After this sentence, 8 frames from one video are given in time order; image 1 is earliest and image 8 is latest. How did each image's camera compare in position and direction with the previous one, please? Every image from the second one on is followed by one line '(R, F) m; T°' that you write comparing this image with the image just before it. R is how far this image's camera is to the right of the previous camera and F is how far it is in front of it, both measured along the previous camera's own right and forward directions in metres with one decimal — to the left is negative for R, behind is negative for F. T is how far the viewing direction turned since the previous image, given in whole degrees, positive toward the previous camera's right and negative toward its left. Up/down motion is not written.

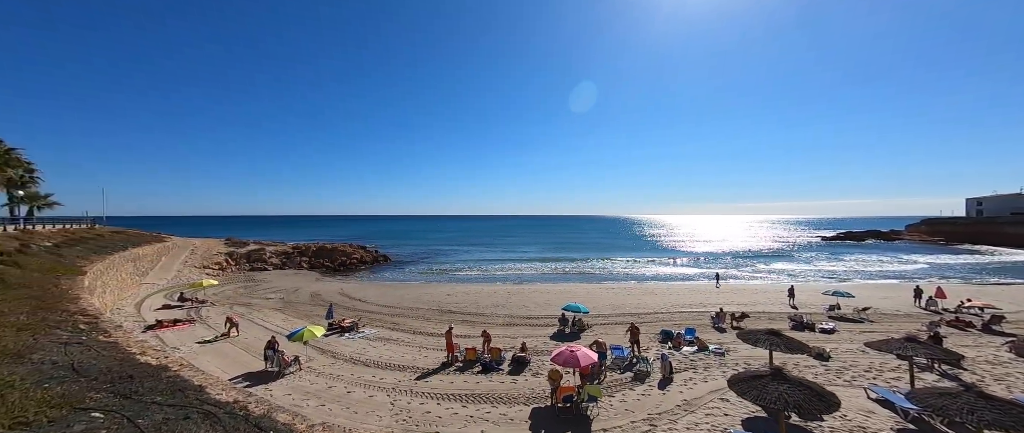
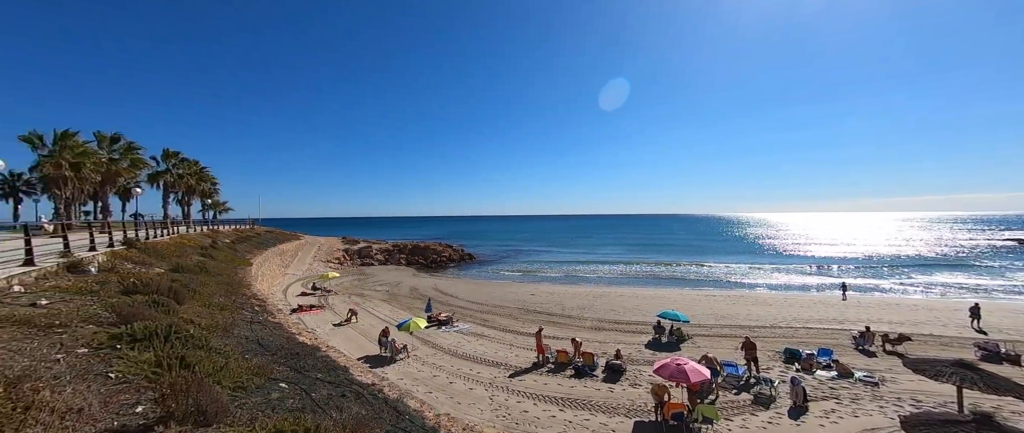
(-0.6, +0.1) m; -13°
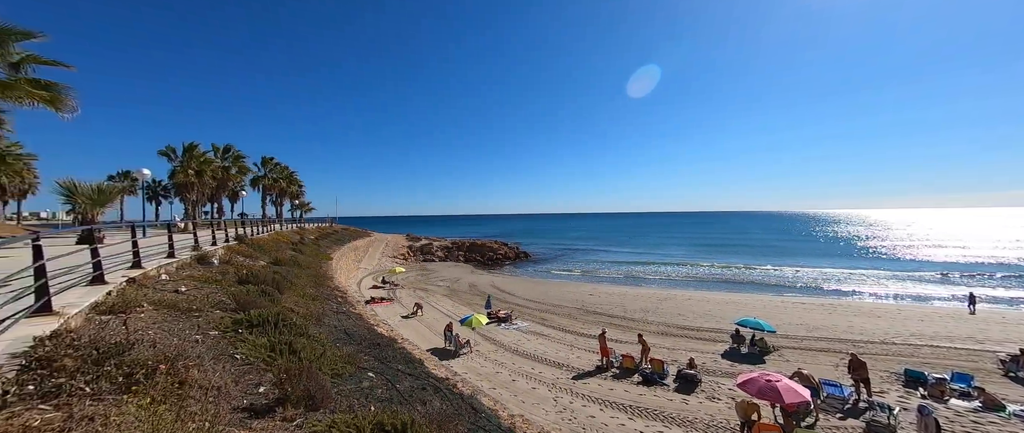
(-0.4, +0.1) m; -9°
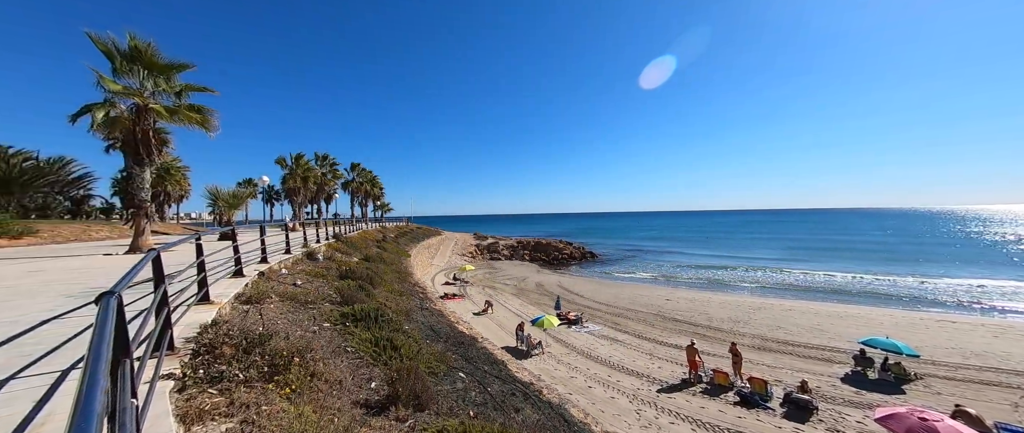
(-0.5, +0.2) m; -11°
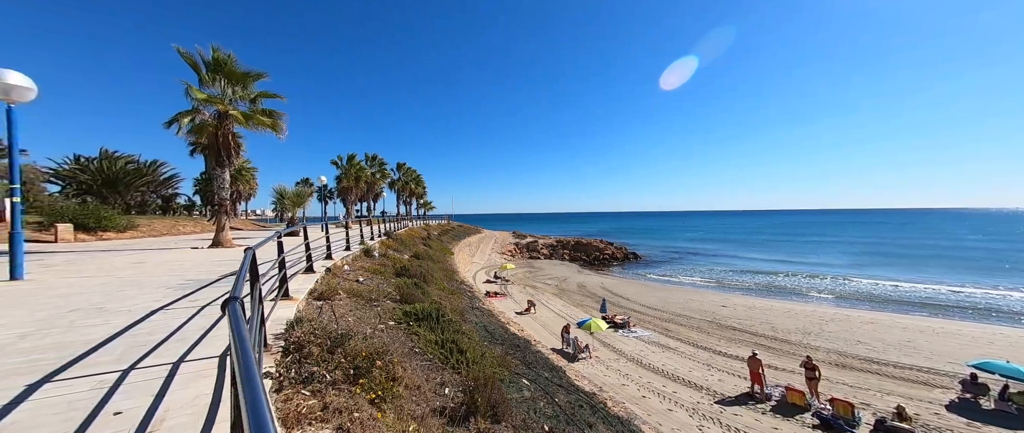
(-0.5, +0.2) m; -6°
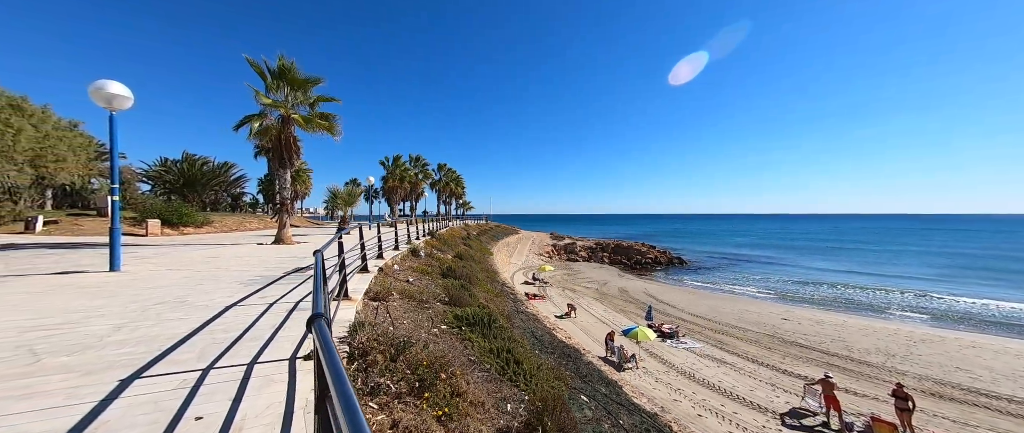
(-0.3, +0.2) m; -6°
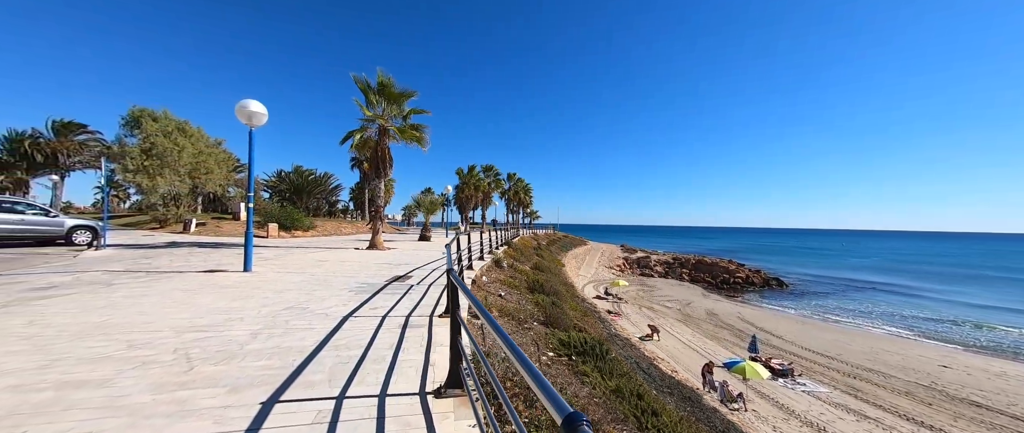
(-0.8, +0.5) m; -11°
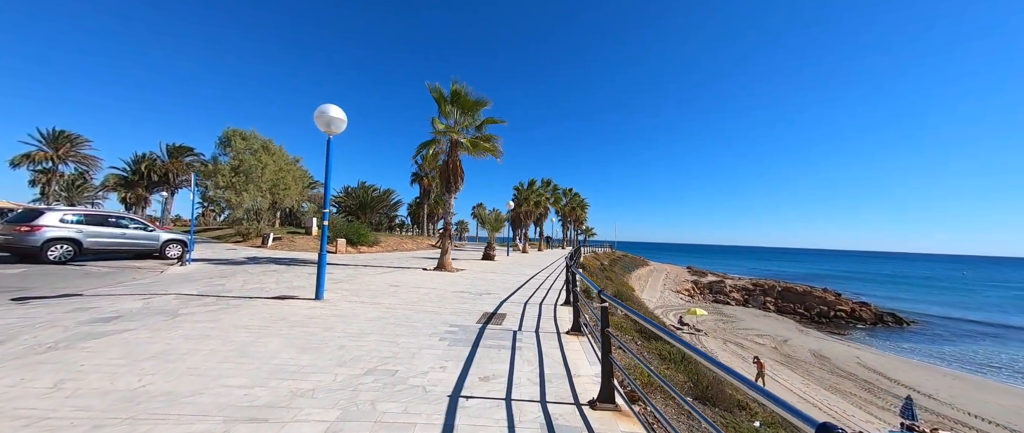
(-1.2, +1.3) m; -8°
